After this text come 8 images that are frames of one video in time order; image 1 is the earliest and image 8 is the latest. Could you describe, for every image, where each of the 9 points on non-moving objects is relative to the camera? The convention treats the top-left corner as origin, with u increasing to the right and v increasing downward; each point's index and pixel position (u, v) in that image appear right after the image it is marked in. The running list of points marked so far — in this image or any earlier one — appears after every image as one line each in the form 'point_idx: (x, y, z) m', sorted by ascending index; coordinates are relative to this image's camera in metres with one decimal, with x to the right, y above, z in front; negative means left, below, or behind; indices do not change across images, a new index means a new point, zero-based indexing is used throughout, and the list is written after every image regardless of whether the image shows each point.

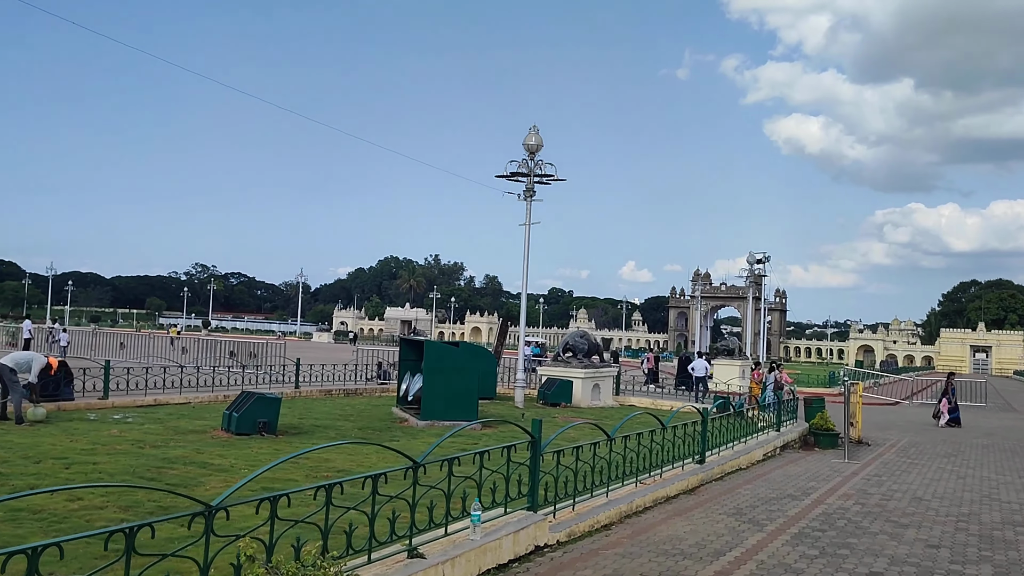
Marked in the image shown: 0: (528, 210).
0: (+0.3, +1.6, +17.8) m
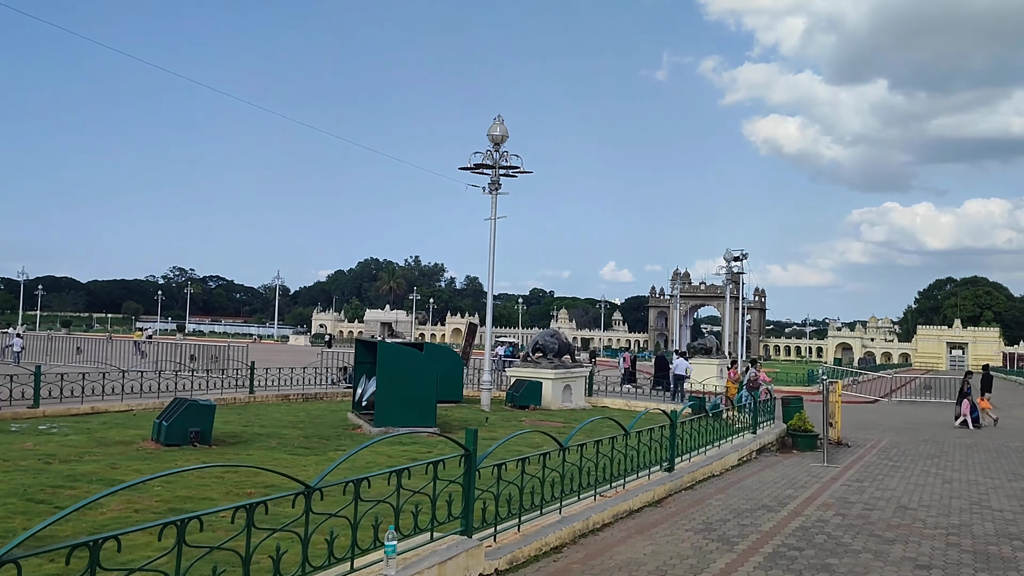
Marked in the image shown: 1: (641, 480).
0: (-0.4, +1.7, +17.0) m
1: (+1.3, -1.9, +8.6) m
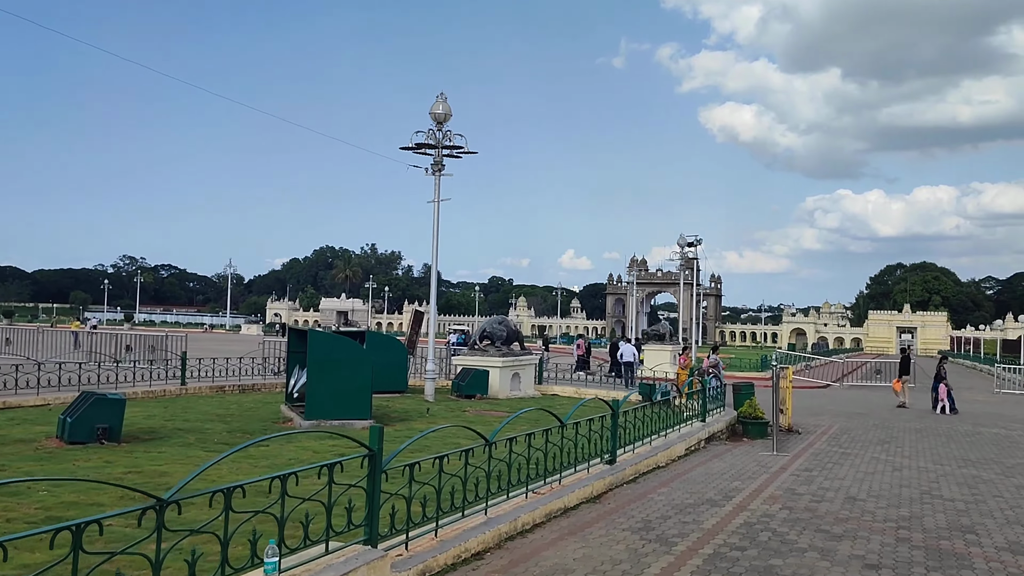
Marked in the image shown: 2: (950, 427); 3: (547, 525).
0: (-1.4, +1.9, +16.4) m
1: (+0.6, -1.7, +8.1) m
2: (+8.2, -2.6, +16.4) m
3: (+0.3, -1.8, +6.6) m
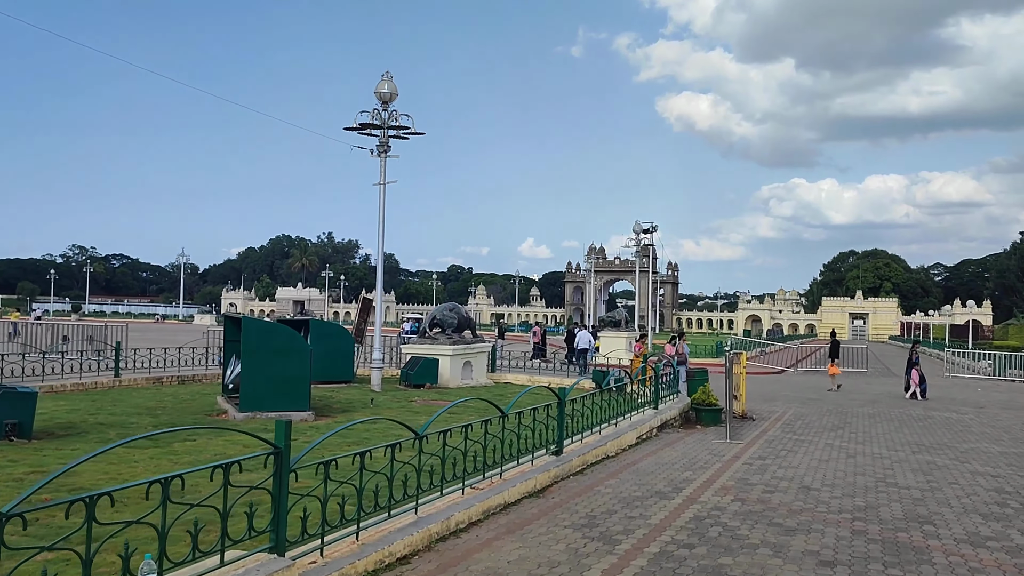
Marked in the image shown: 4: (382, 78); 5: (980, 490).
0: (-2.4, +2.2, +15.8) m
1: (+0.1, -1.6, +7.7) m
2: (+7.3, -2.3, +16.4) m
3: (-0.2, -1.7, +6.1) m
4: (-2.4, +3.8, +16.1) m
5: (+4.3, -1.8, +8.0) m
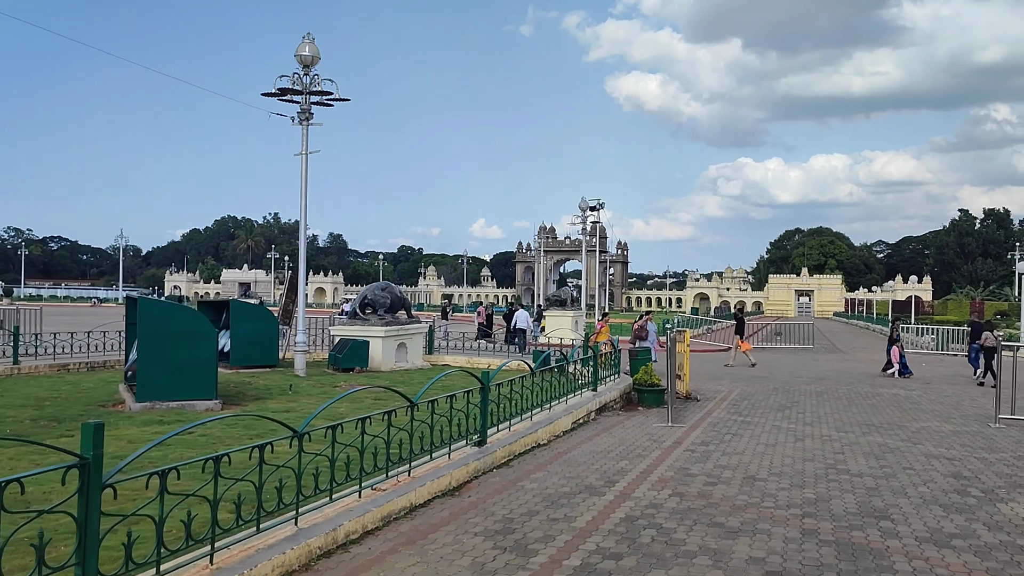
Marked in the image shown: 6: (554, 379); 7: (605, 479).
0: (-3.5, +2.6, +14.7) m
1: (-0.6, -1.3, +6.9) m
2: (+6.1, -1.8, +15.9) m
3: (-0.8, -1.5, +5.3) m
4: (-3.6, +4.2, +14.9) m
5: (+3.6, -1.6, +7.4) m
6: (+0.5, -1.2, +11.3) m
7: (+0.7, -1.5, +7.0) m
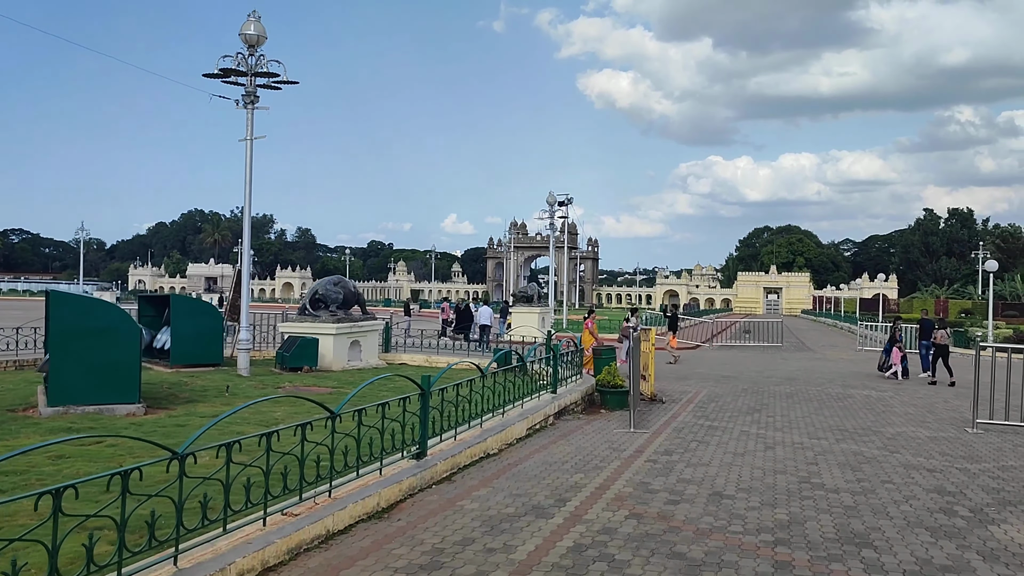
0: (-4.2, +2.7, +13.8) m
1: (-1.0, -1.3, +6.1) m
2: (+5.4, -1.8, +15.4) m
3: (-1.2, -1.4, +4.5) m
4: (-4.2, +4.3, +14.0) m
5: (+3.1, -1.6, +6.7) m
6: (0.0, -1.1, +10.5) m
7: (+0.3, -1.5, +6.3) m
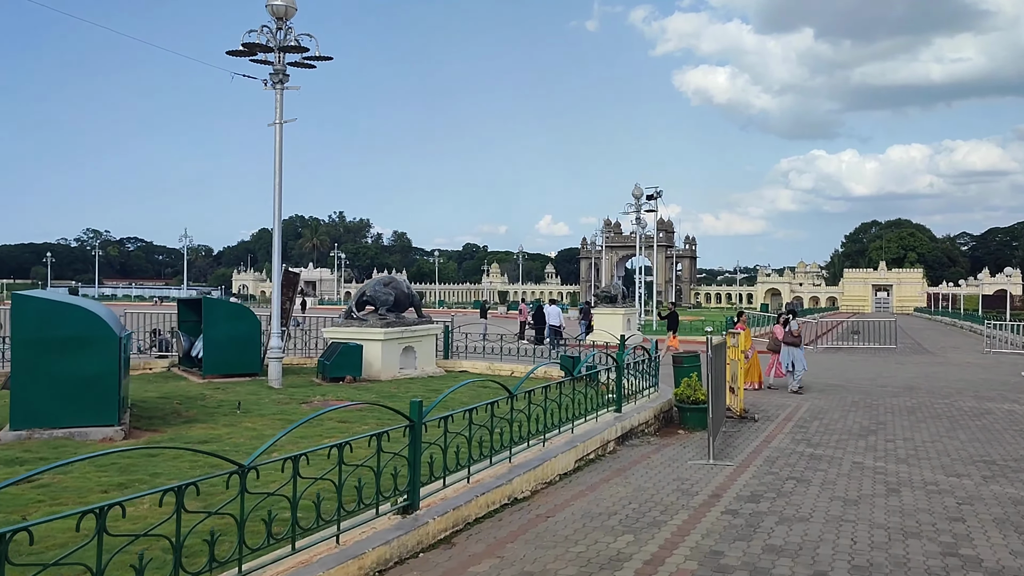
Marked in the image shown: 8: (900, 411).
0: (-3.3, +2.6, +12.4) m
1: (-1.0, -1.3, +4.3) m
2: (+6.4, -1.7, +12.9) m
3: (-1.3, -1.4, +2.8) m
4: (-3.4, +4.3, +12.6) m
5: (+3.2, -1.5, +4.5) m
6: (+0.5, -1.1, +8.6) m
7: (+0.4, -1.5, +4.4) m
8: (+5.3, -1.7, +11.9) m
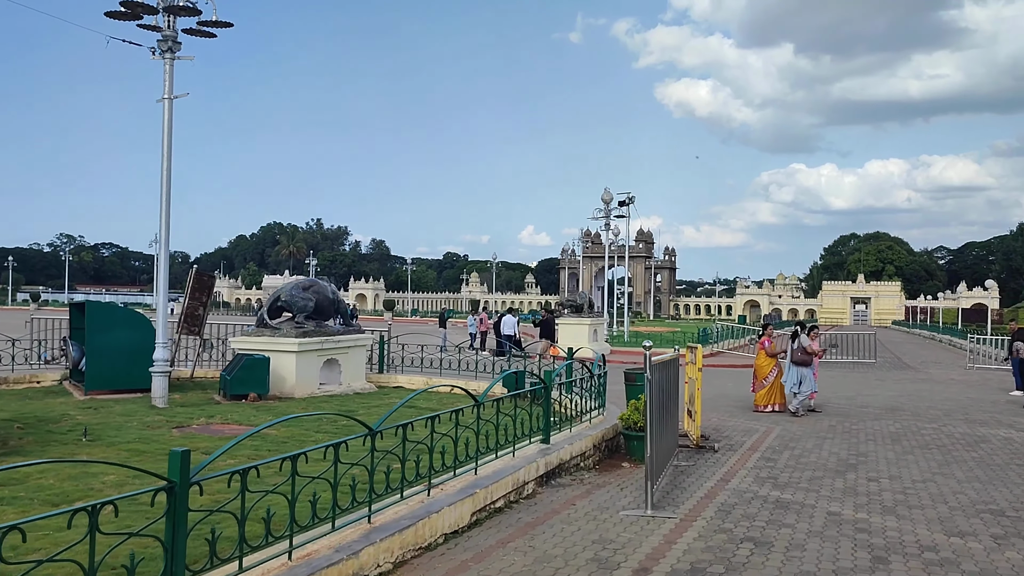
0: (-4.2, +2.6, +10.6) m
1: (-1.7, -1.2, +2.6) m
2: (+5.5, -1.8, +11.3) m
3: (-2.0, -1.4, +1.0) m
4: (-4.2, +4.3, +10.9) m
5: (+2.5, -1.5, +2.9) m
6: (-0.4, -1.1, +6.9) m
7: (-0.4, -1.4, +2.7) m
8: (+4.4, -1.8, +10.3) m
